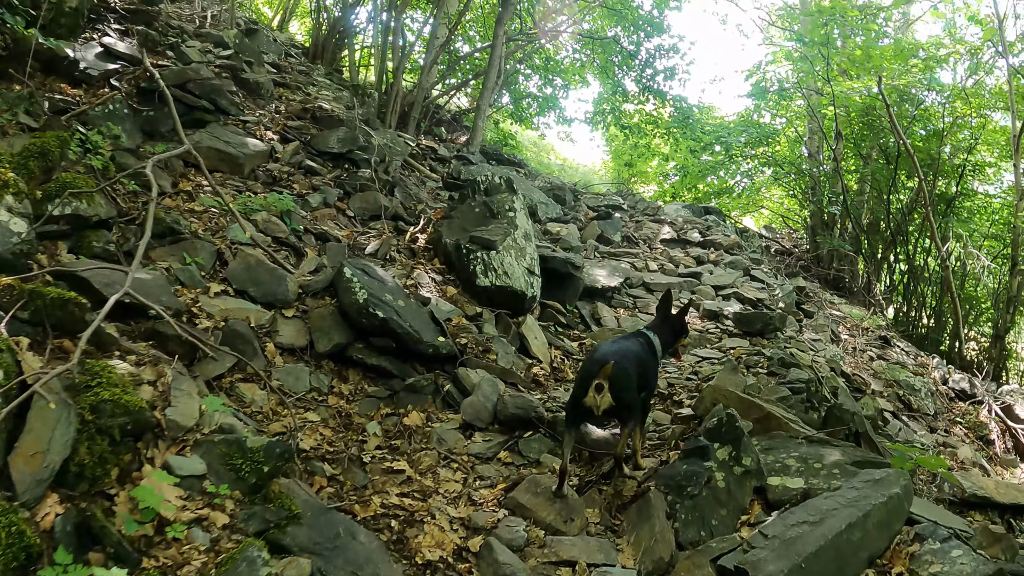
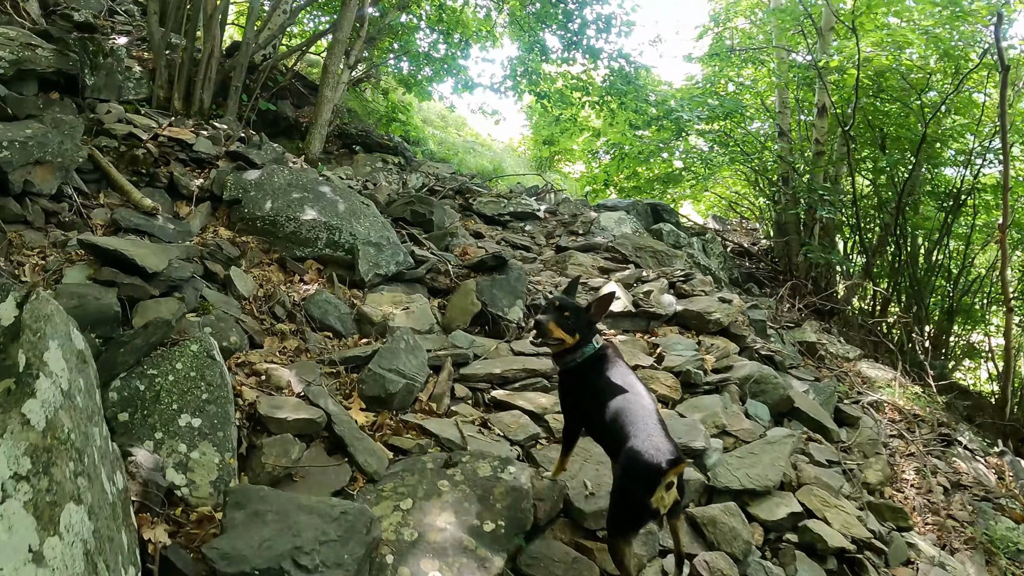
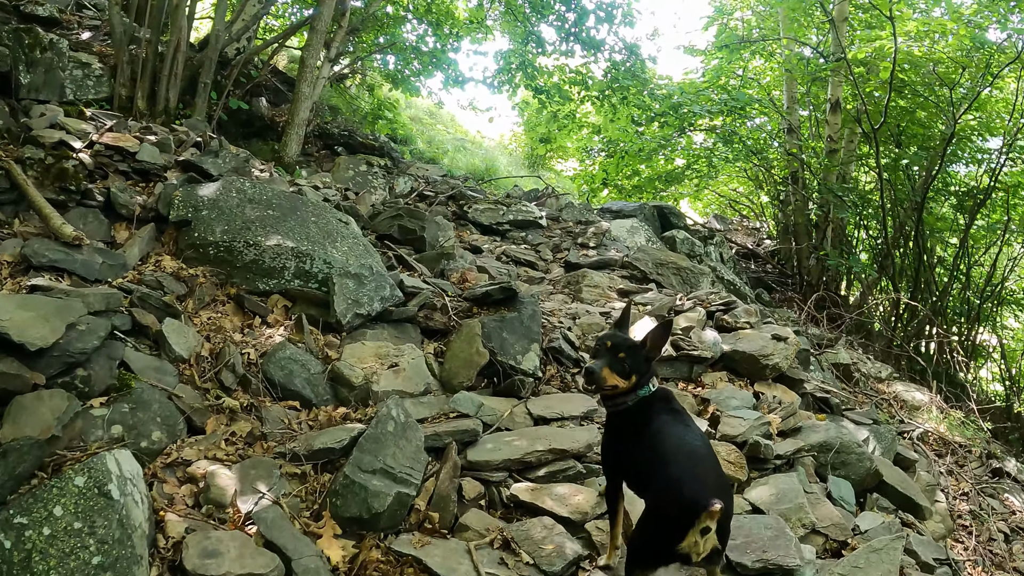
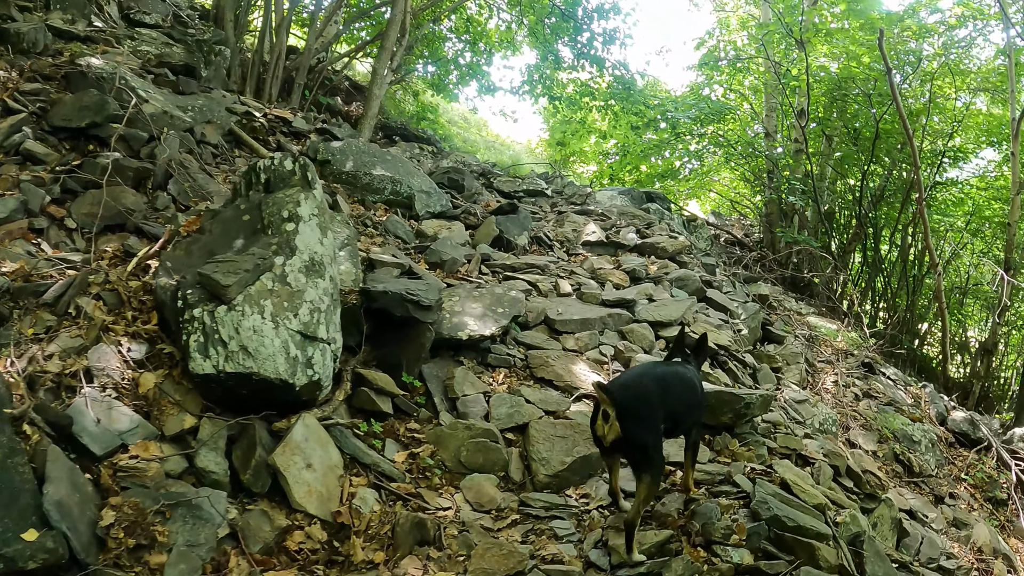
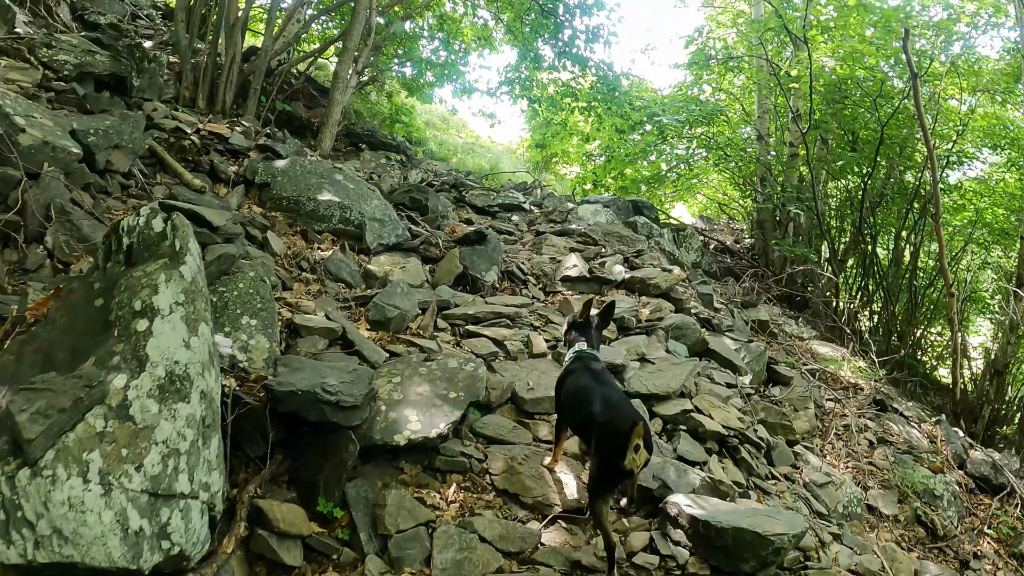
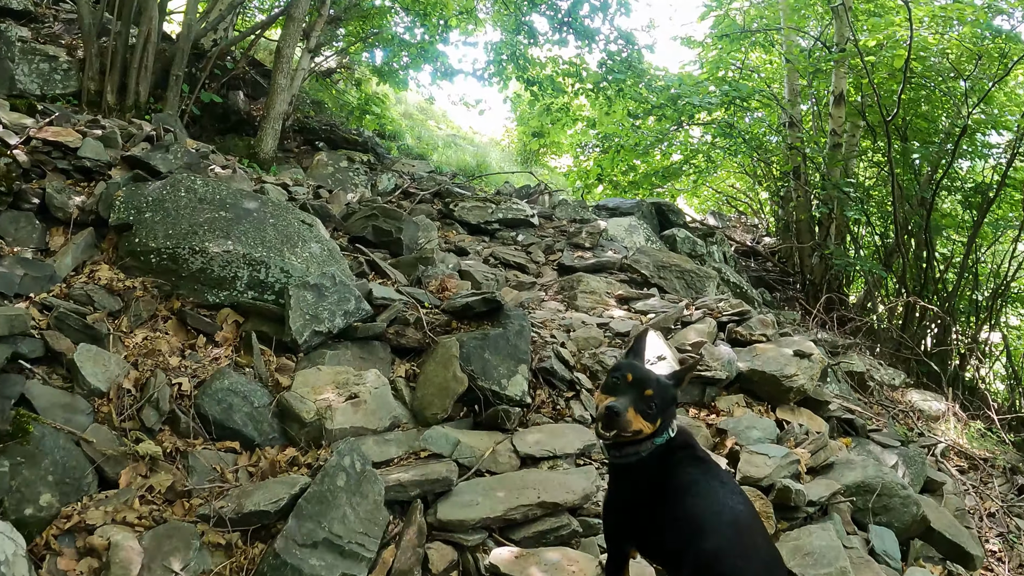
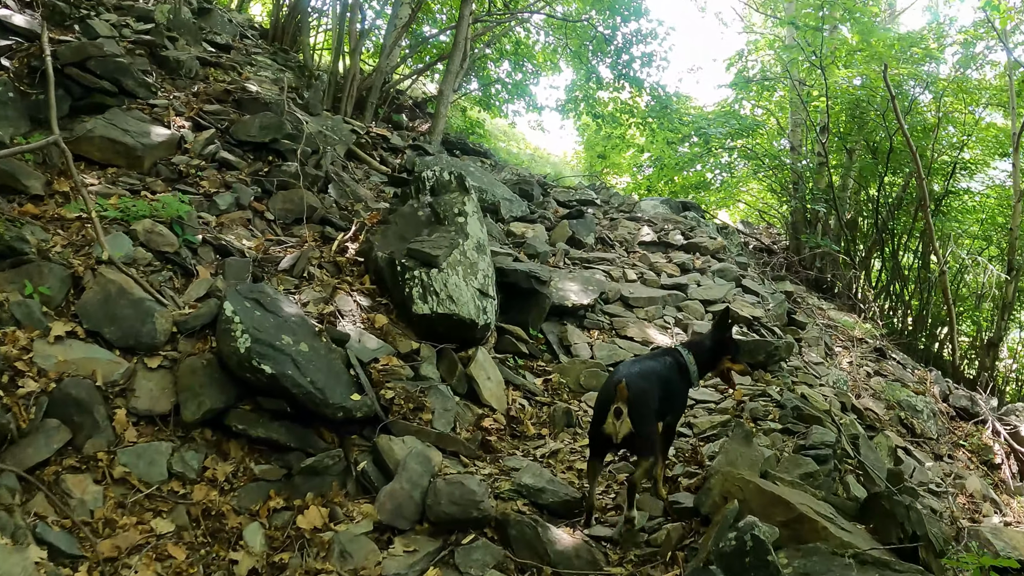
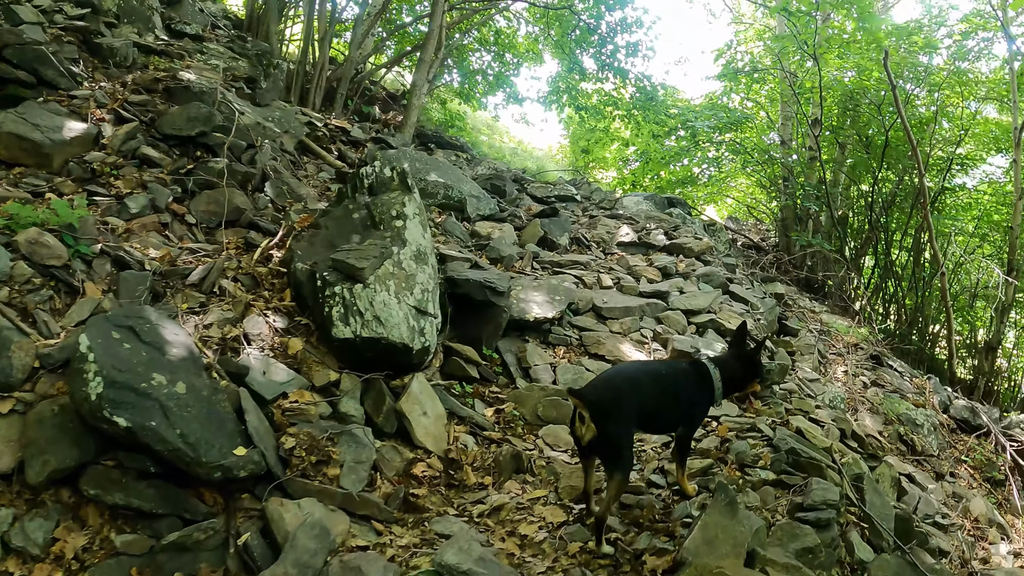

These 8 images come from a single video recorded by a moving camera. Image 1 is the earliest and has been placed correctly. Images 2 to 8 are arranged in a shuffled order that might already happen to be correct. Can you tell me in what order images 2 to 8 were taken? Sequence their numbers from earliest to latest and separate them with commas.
7, 8, 4, 5, 2, 3, 6
